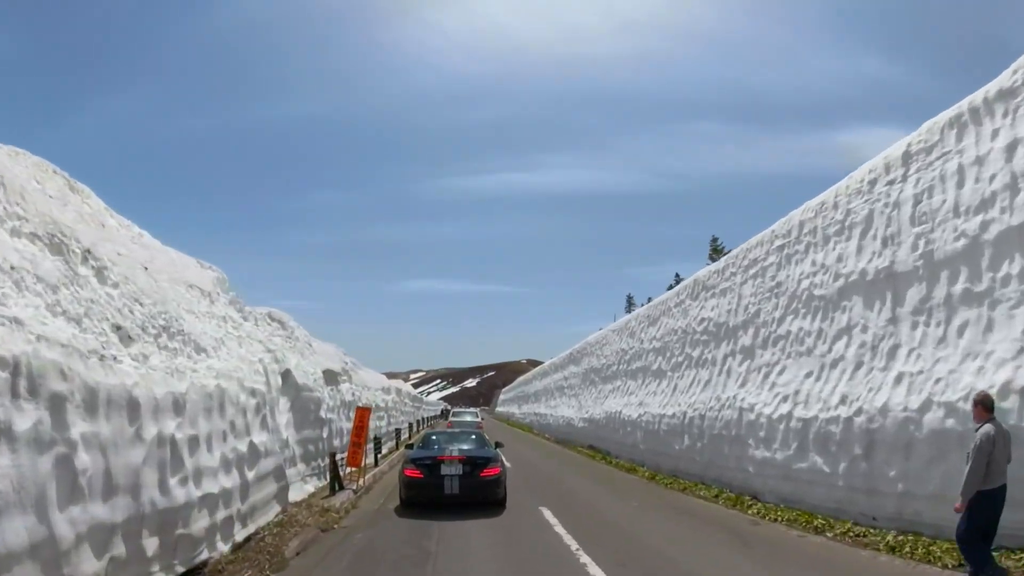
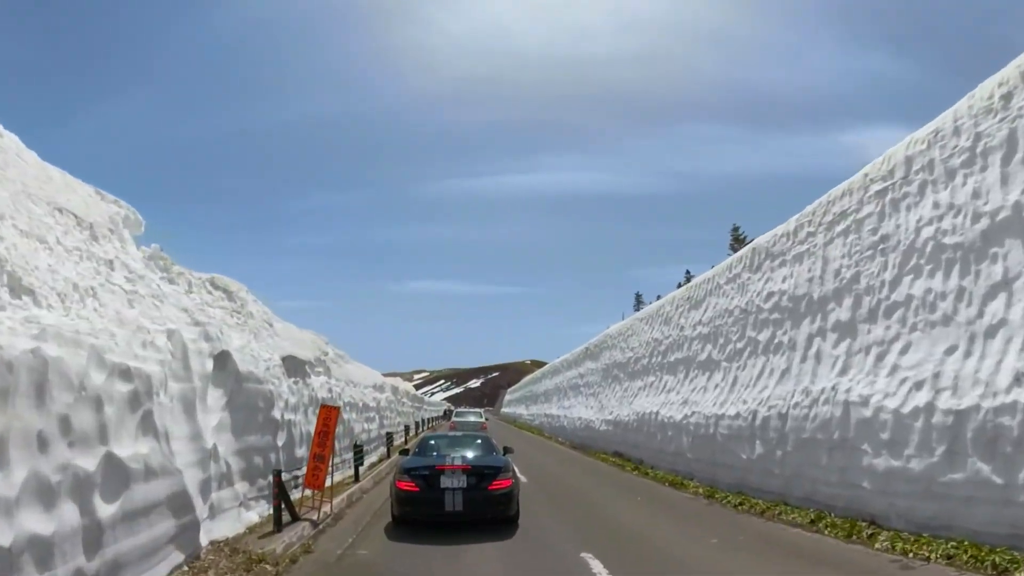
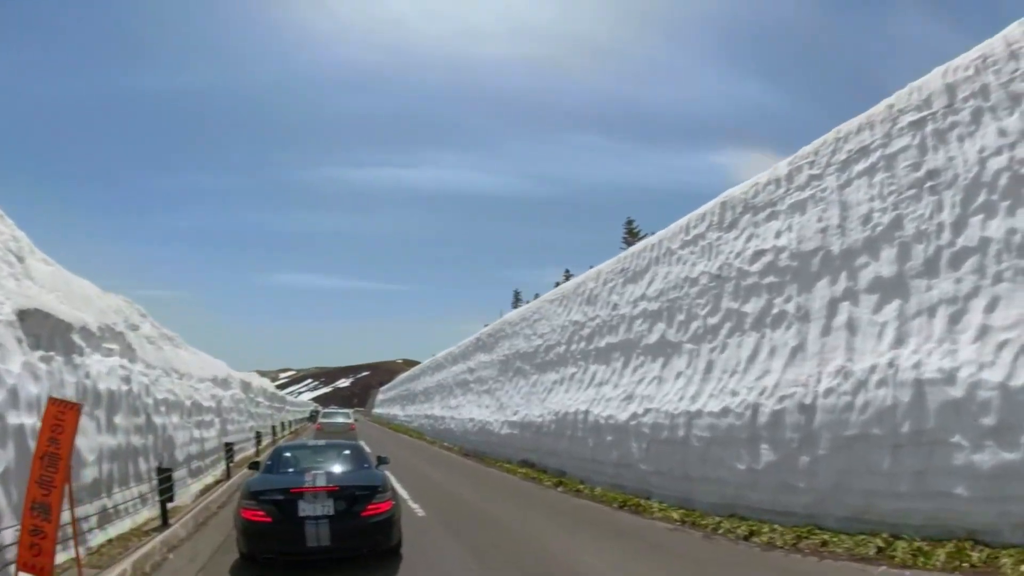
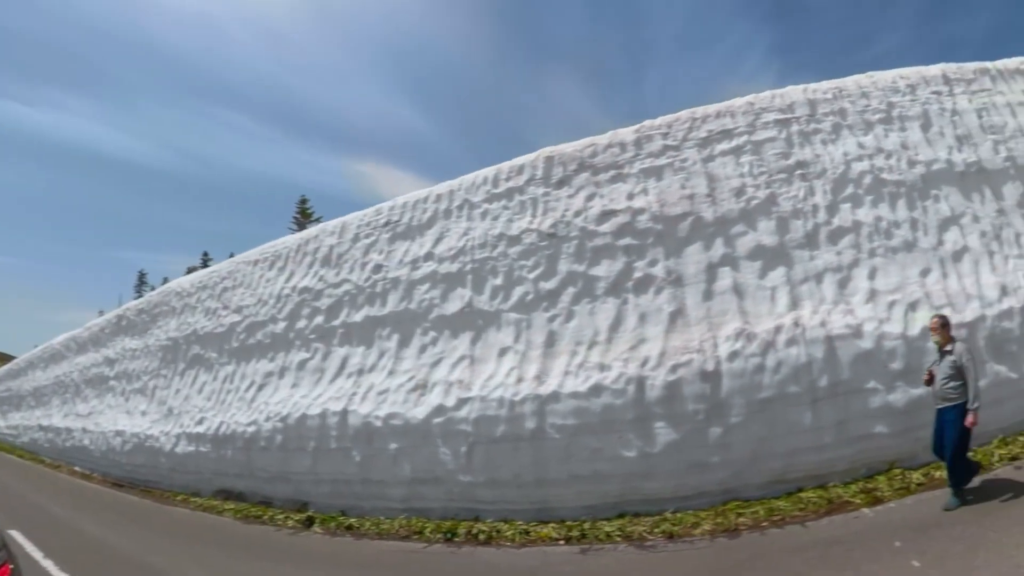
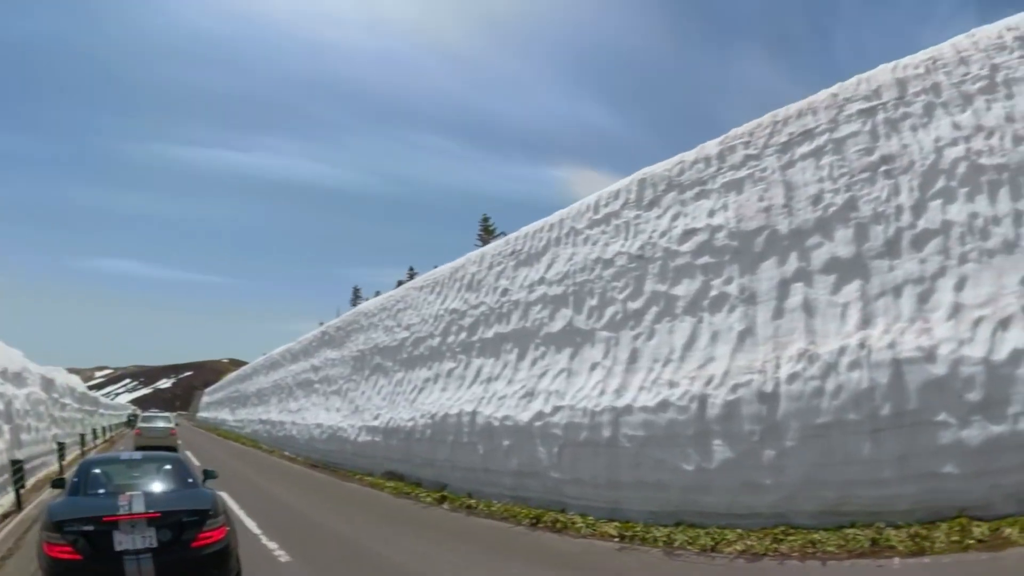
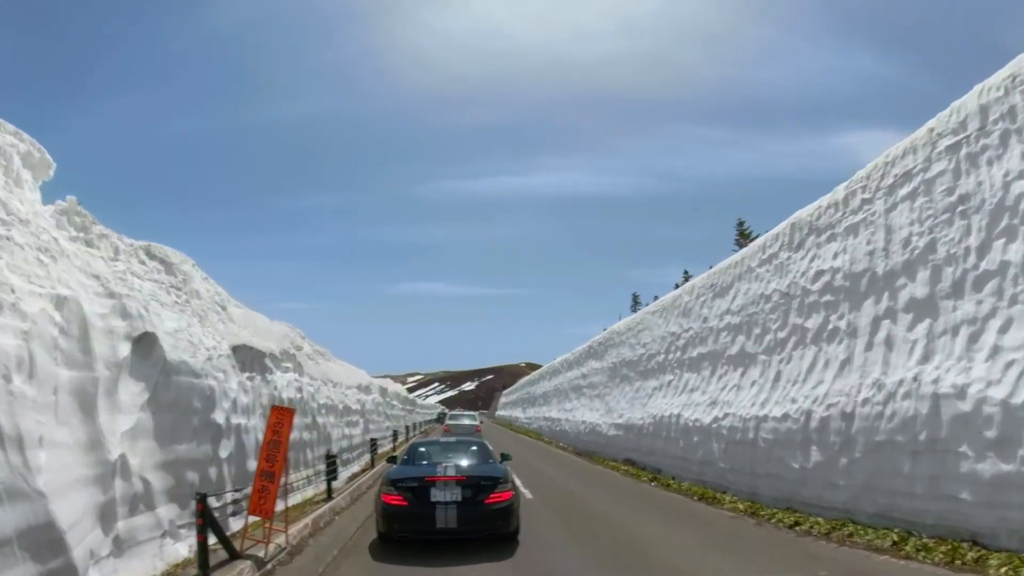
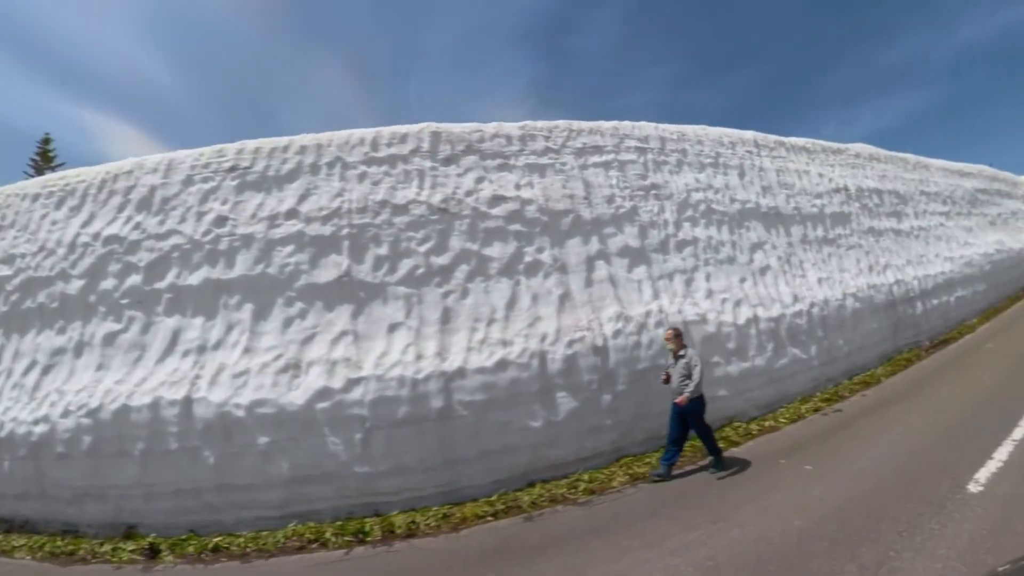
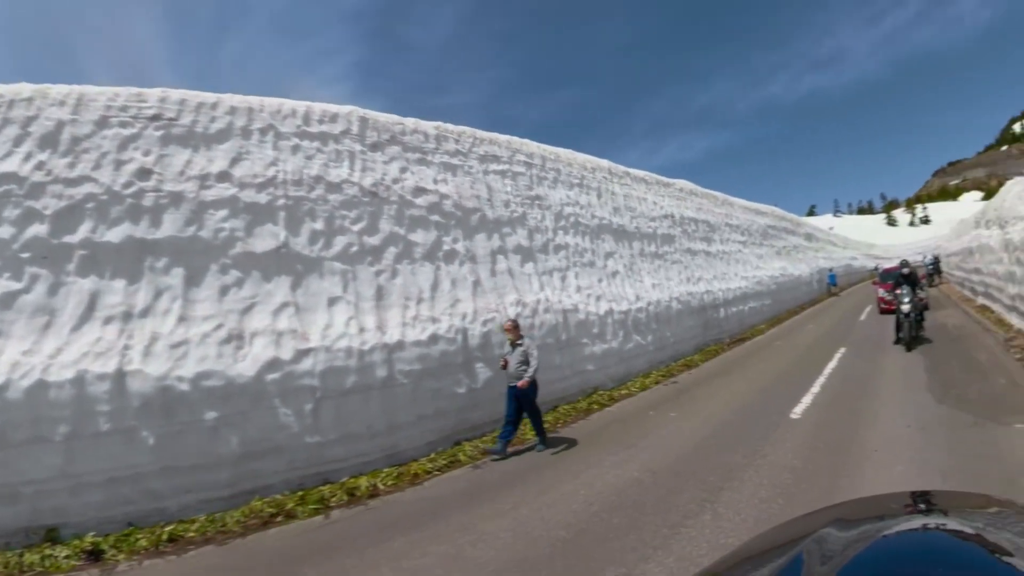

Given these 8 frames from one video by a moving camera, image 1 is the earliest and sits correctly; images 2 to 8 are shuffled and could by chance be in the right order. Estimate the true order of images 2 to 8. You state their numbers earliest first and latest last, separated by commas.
2, 6, 3, 5, 4, 7, 8
